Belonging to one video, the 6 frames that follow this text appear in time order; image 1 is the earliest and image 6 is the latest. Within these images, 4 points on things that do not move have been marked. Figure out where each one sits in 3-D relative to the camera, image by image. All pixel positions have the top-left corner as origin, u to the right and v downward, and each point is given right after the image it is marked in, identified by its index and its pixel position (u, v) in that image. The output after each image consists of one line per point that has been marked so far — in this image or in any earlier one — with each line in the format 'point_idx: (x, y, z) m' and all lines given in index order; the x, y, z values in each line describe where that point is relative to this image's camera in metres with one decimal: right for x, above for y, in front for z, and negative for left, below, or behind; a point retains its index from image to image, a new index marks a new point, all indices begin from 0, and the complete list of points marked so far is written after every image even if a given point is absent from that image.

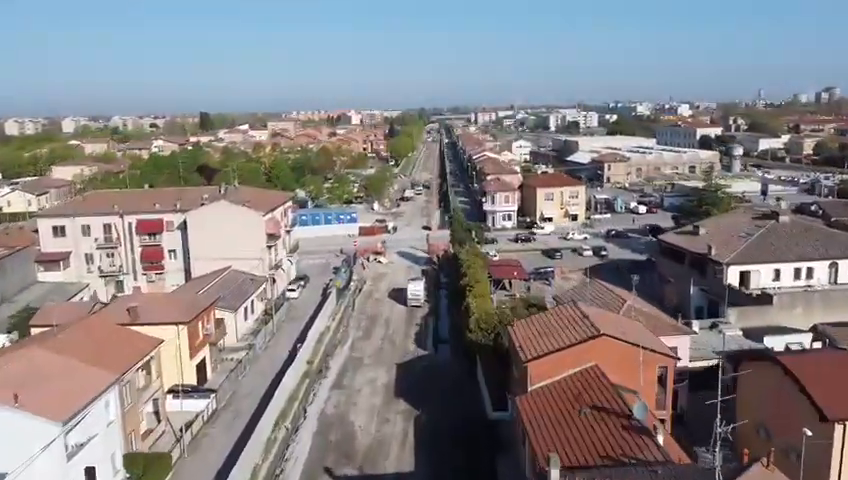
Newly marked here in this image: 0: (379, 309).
0: (-1.2, -1.8, +19.8) m
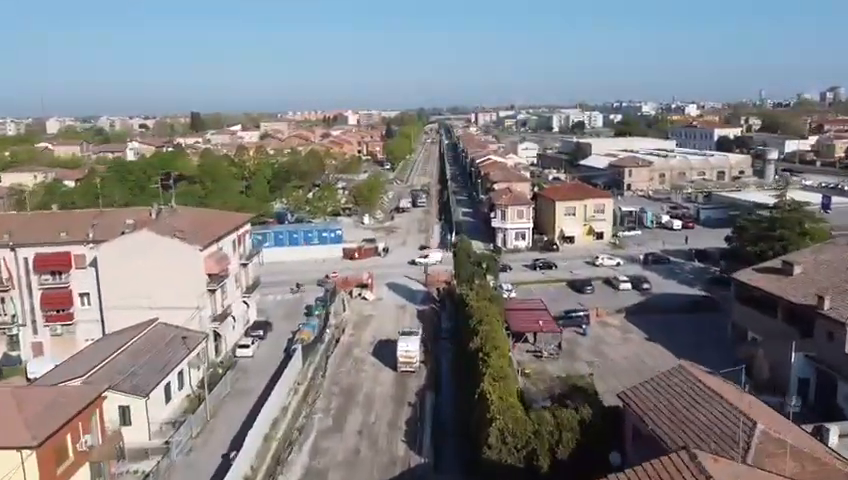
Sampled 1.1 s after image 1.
0: (-1.2, -2.6, +14.6) m
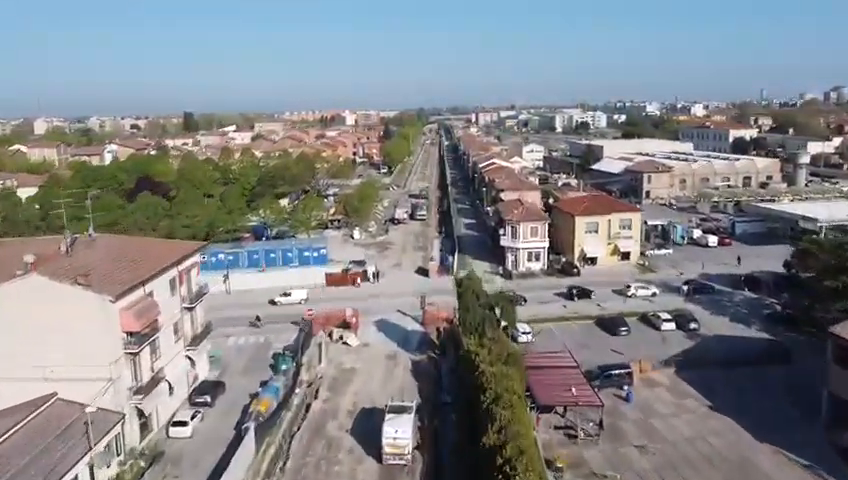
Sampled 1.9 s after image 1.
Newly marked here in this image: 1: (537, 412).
0: (-1.3, -3.2, +10.8) m
1: (+1.8, -2.6, +12.0) m
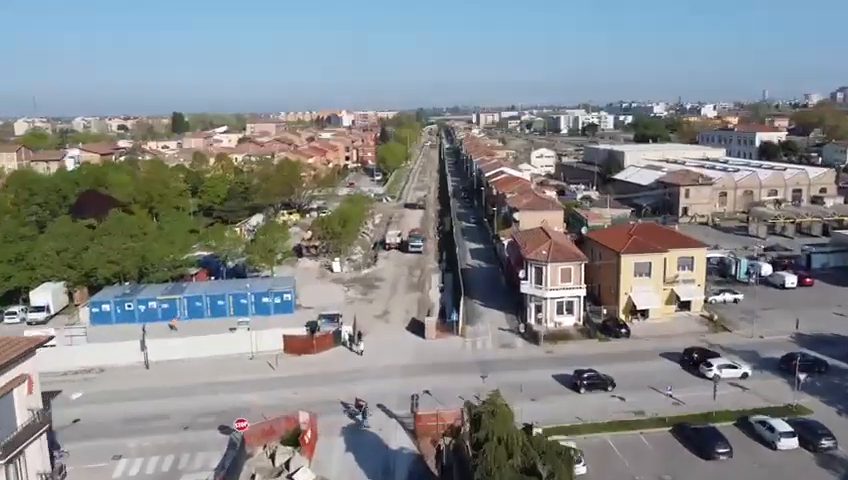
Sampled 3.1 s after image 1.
0: (-1.4, -4.2, +4.9) m
1: (+1.6, -3.7, +6.2) m
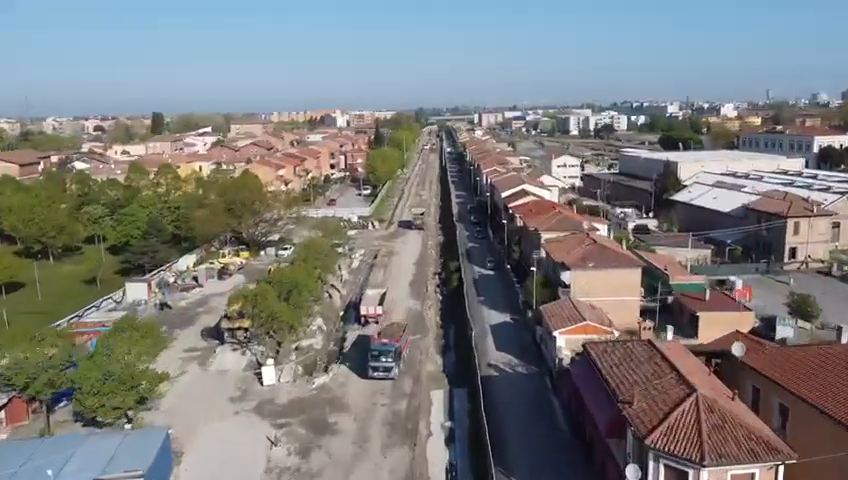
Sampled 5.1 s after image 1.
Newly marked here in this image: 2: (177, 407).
0: (-1.5, -5.8, -4.9) m
1: (+1.5, -5.3, -3.6) m
2: (-4.0, -2.4, +13.1) m
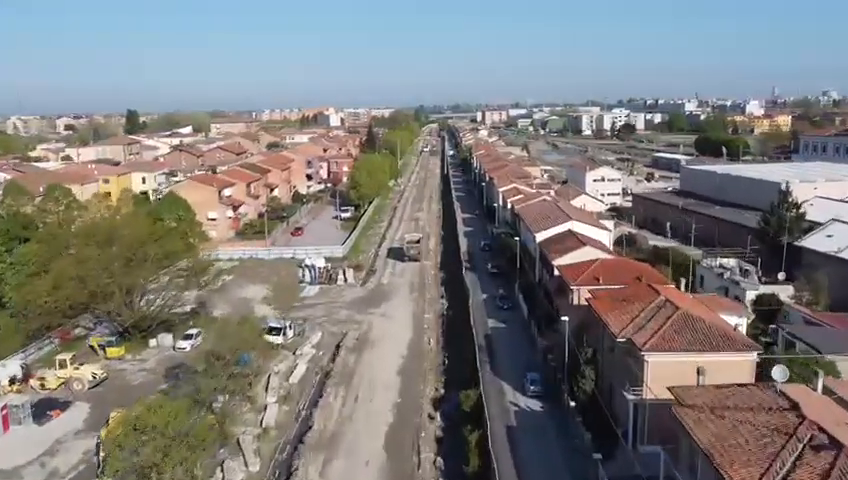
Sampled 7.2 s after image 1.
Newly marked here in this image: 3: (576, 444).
0: (-1.7, -7.7, -15.4) m
1: (+1.4, -7.1, -14.2) m
2: (-4.2, -4.2, +2.5) m
3: (+2.2, -2.8, +11.5) m
